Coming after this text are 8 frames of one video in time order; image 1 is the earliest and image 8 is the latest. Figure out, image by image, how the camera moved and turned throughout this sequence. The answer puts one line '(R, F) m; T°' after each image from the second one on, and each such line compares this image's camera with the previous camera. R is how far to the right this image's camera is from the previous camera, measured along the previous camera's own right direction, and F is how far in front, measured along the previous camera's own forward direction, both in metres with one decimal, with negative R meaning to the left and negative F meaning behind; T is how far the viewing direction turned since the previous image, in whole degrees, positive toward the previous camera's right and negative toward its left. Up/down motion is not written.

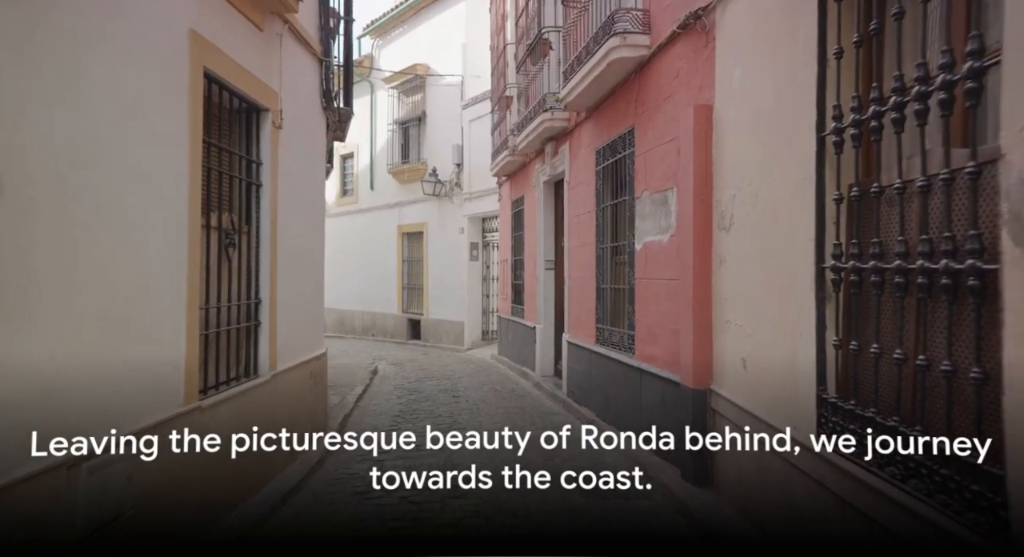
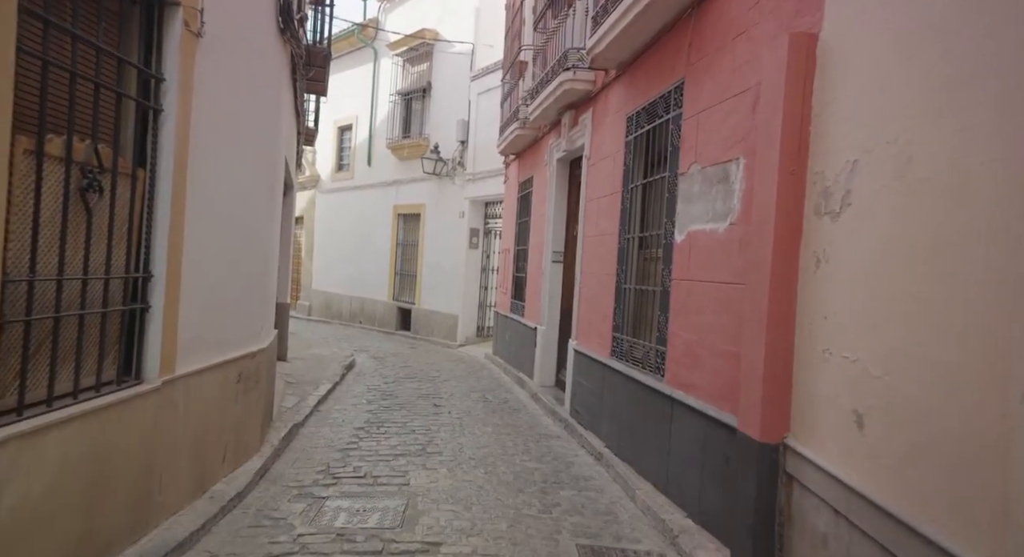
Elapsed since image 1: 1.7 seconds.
(0.0, +1.4) m; 0°
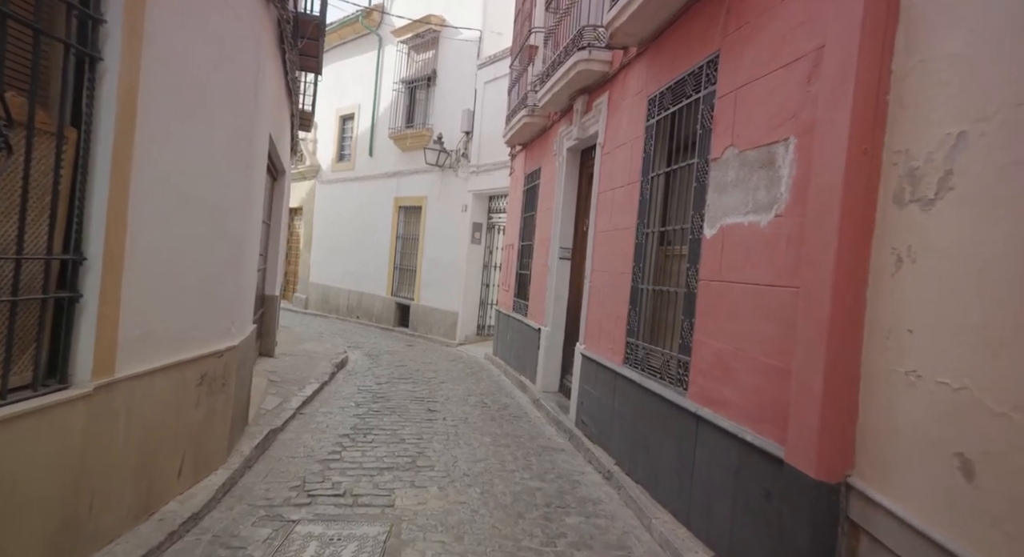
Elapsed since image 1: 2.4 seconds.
(0.0, +0.6) m; 0°
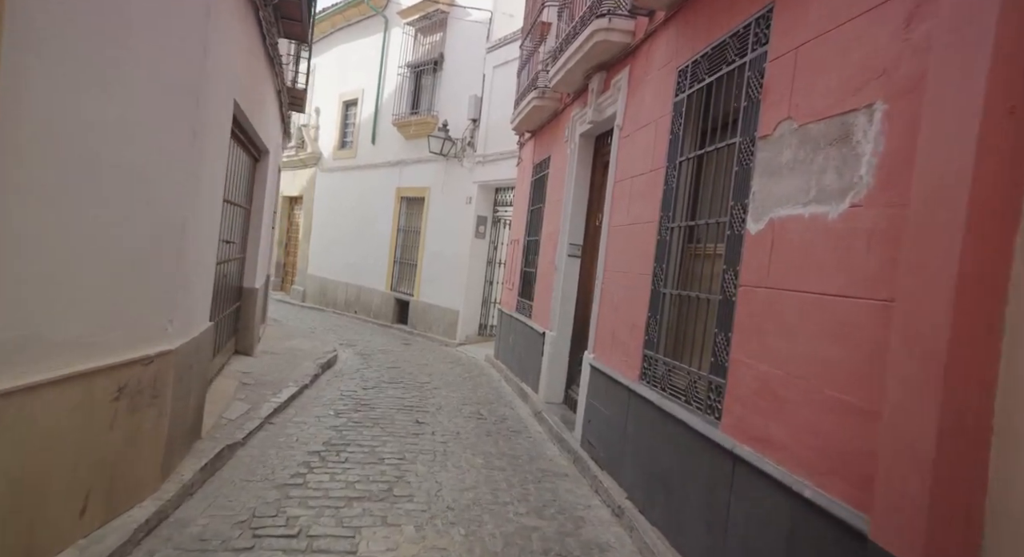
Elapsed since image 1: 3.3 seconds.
(+0.1, +0.8) m; -1°
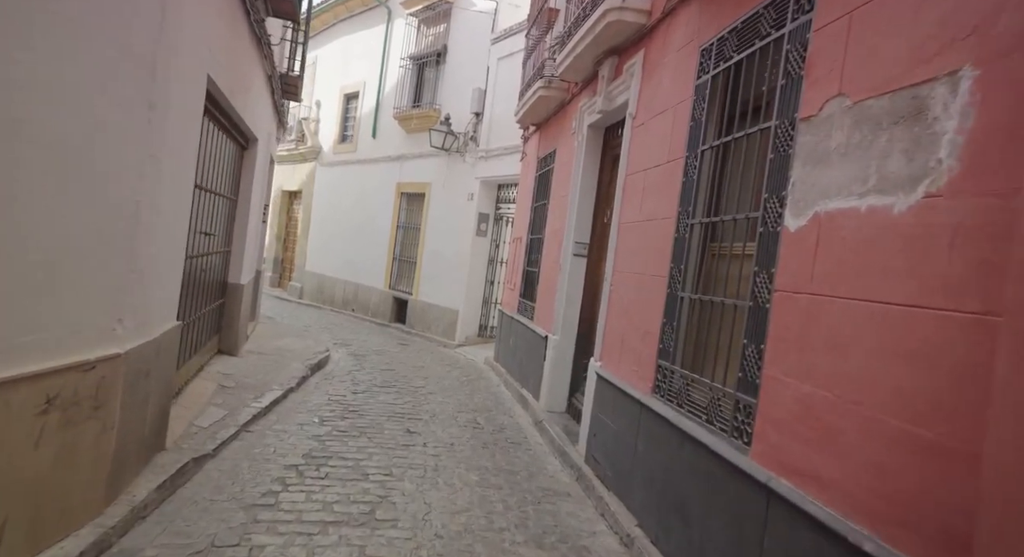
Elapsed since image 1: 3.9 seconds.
(0.0, +0.4) m; 0°
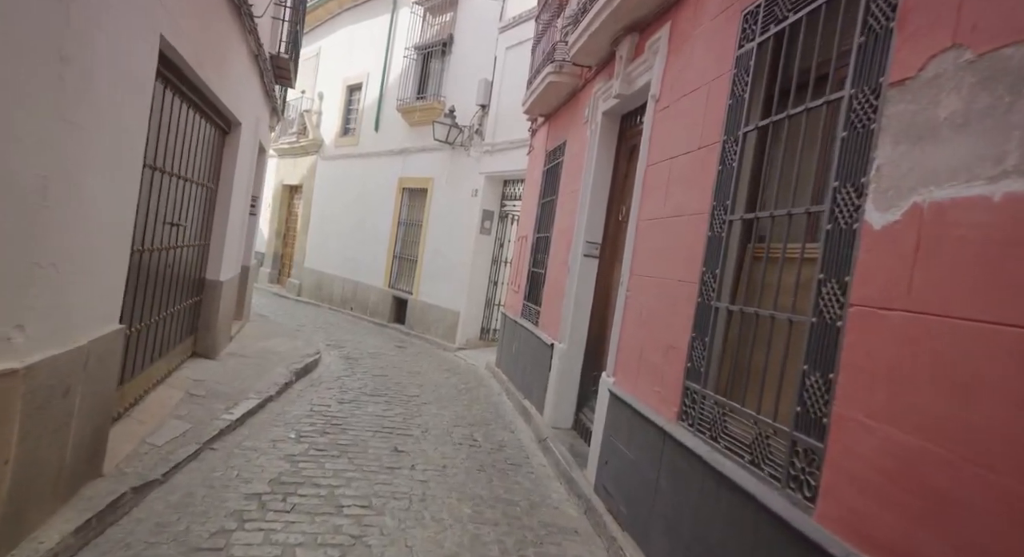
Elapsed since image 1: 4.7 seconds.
(0.0, +0.6) m; -1°
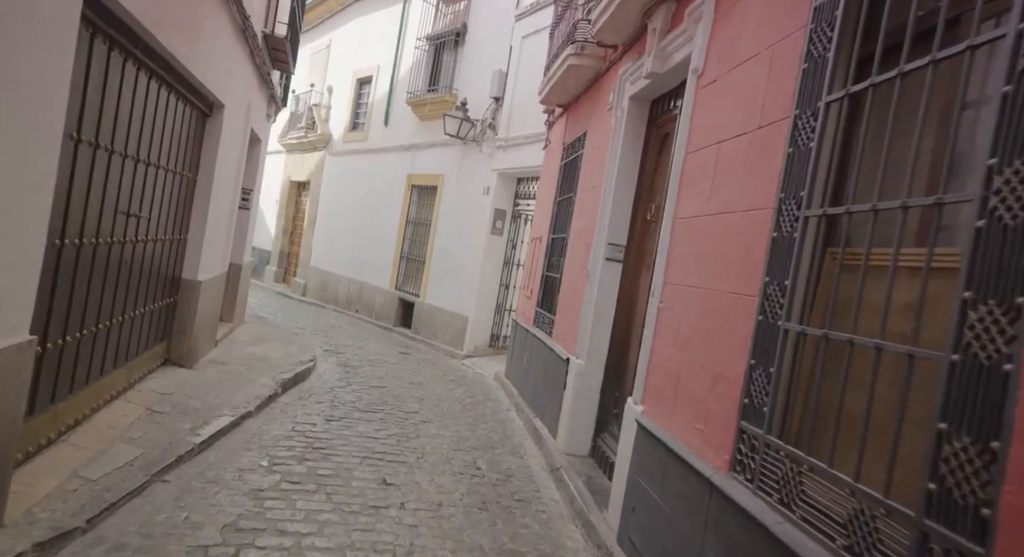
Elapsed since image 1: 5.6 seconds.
(0.0, +0.7) m; -1°
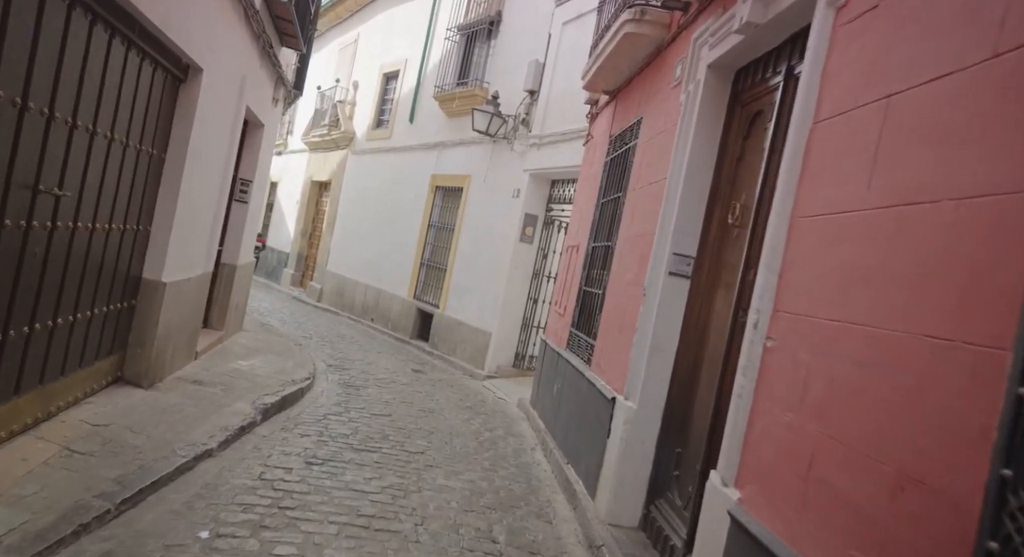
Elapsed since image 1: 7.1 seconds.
(-0.1, +1.2) m; -2°
